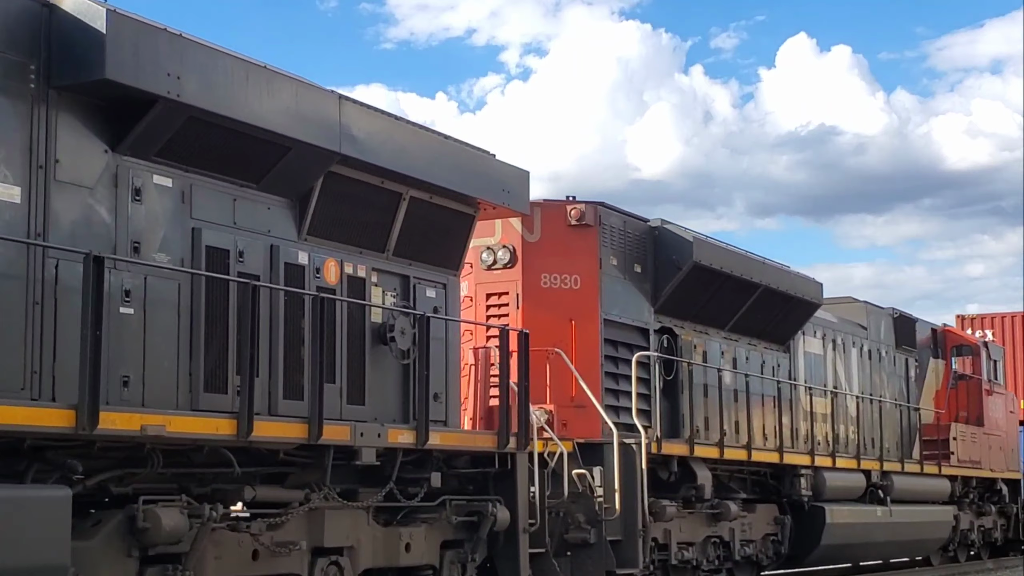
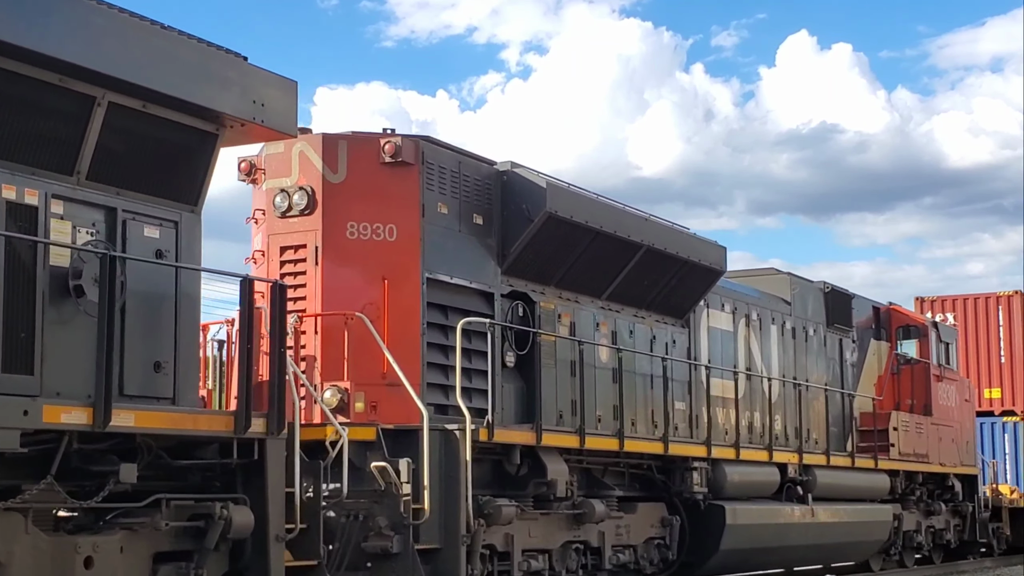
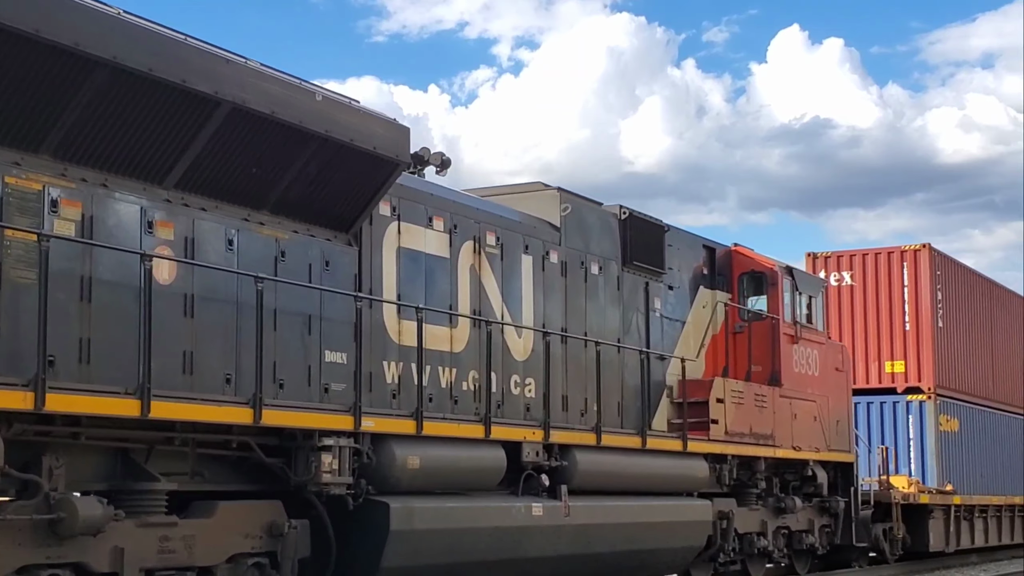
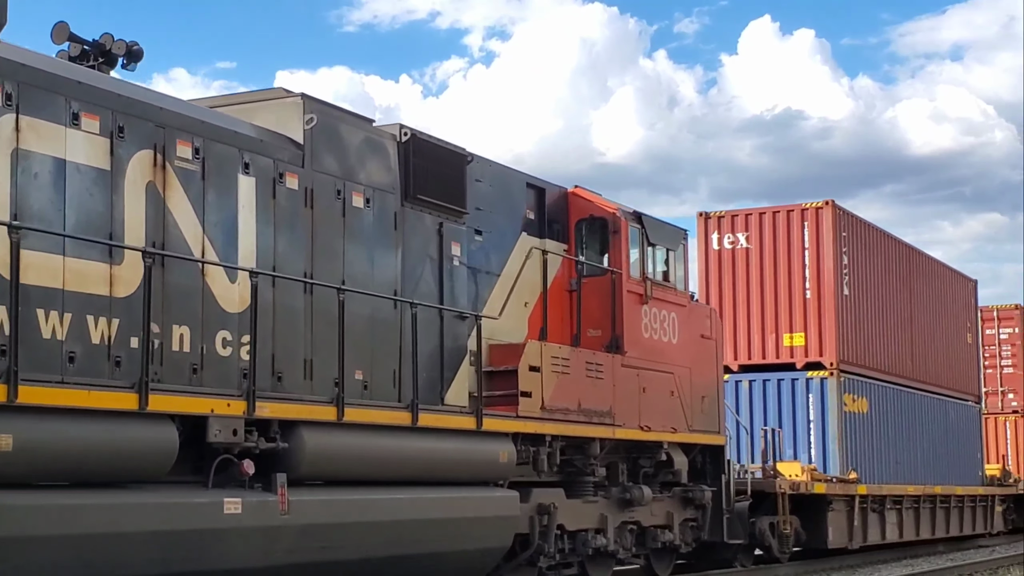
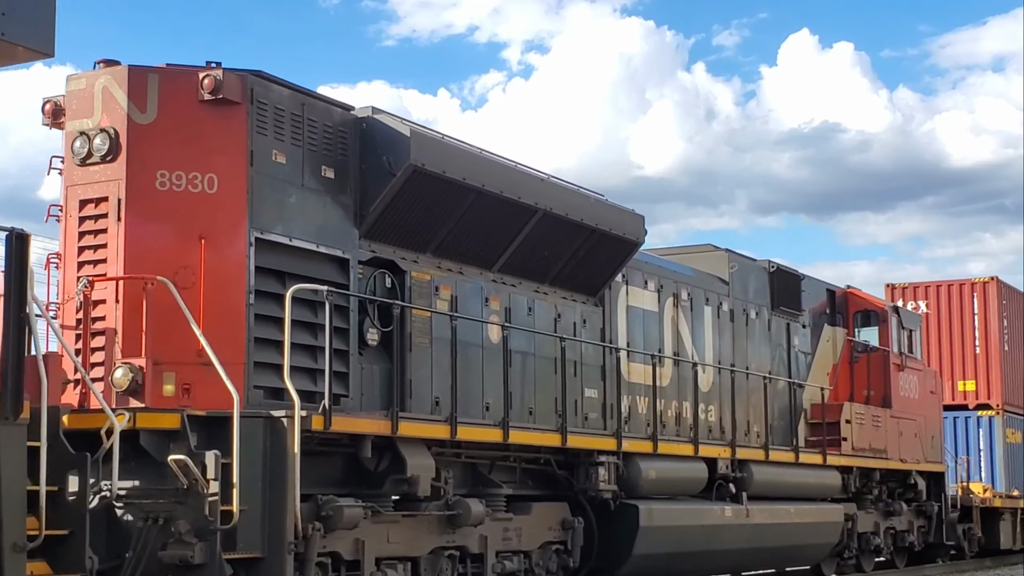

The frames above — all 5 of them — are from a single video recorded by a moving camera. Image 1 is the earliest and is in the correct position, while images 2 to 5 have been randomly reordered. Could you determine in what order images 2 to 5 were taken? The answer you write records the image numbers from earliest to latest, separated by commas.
2, 5, 3, 4
